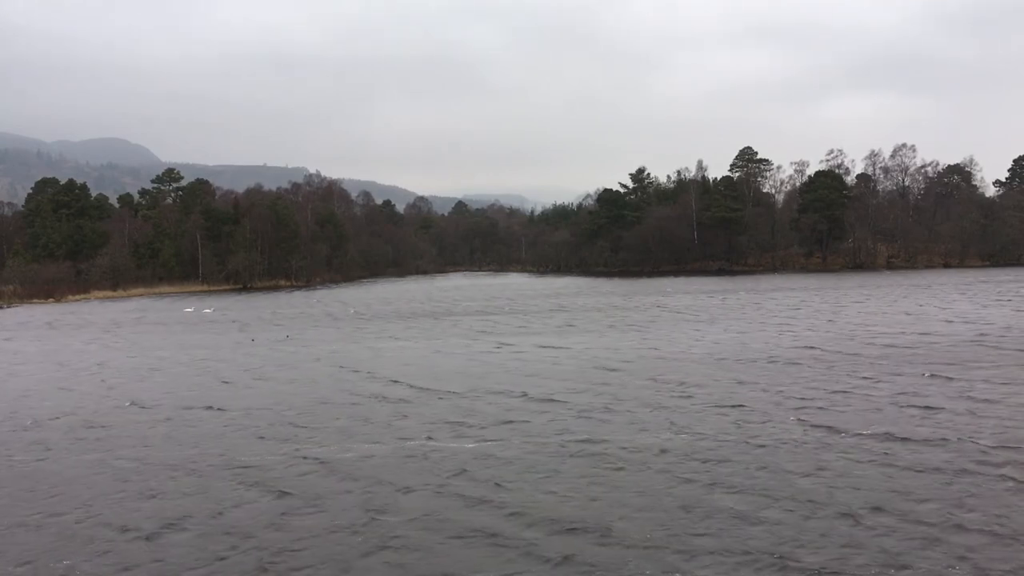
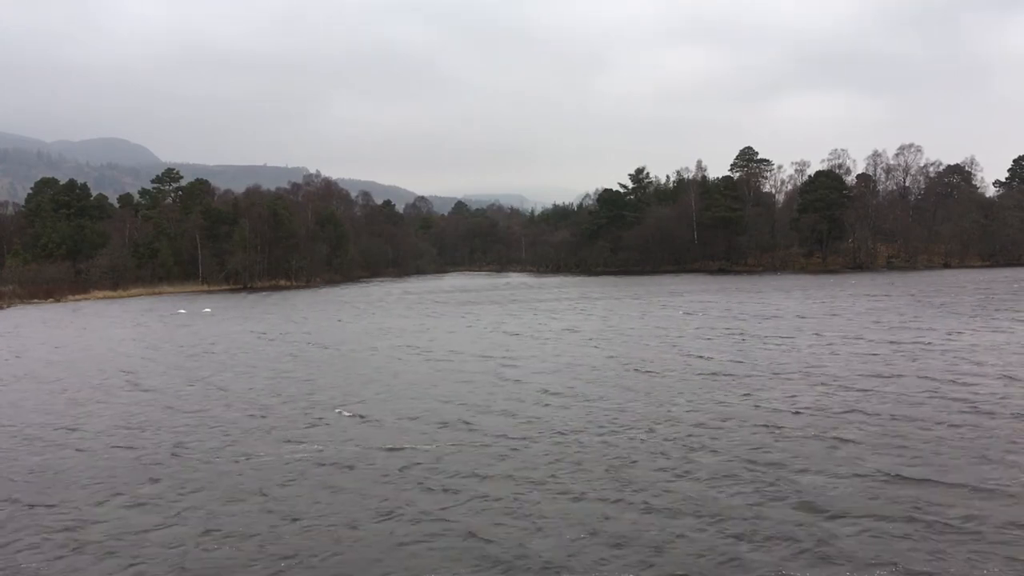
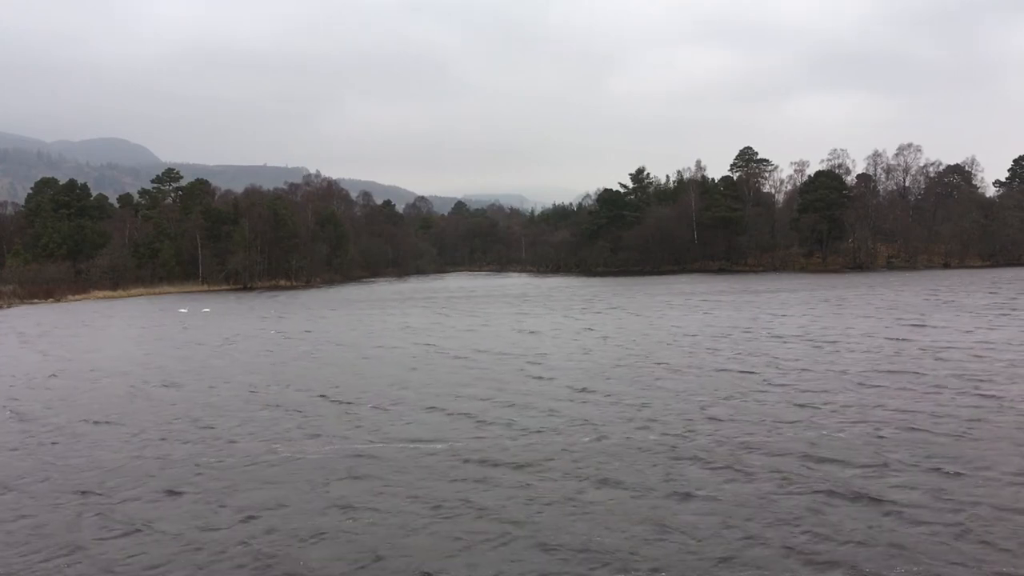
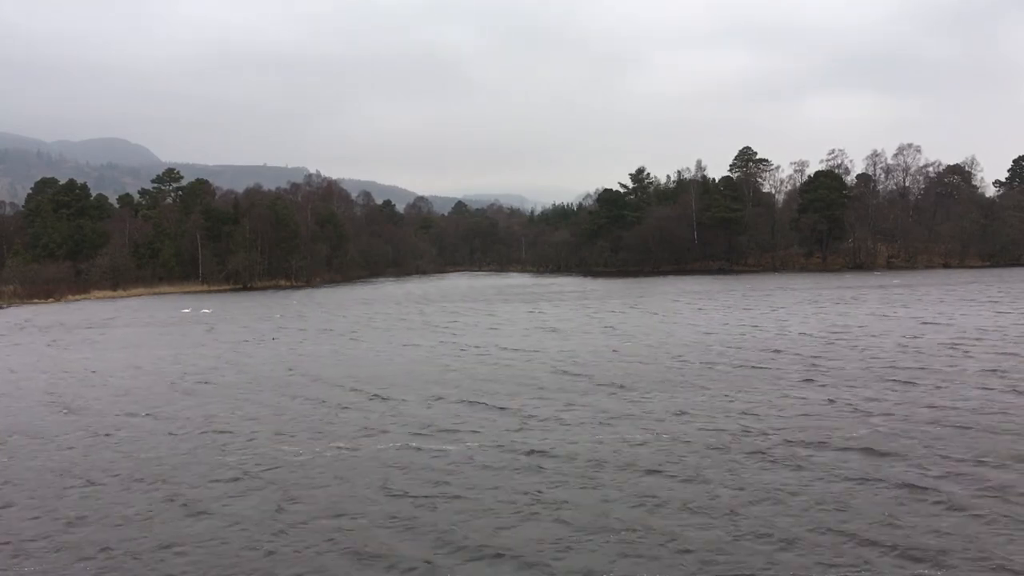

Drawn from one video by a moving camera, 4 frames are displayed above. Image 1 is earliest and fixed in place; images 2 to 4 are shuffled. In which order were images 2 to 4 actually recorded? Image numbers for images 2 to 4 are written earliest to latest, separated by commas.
4, 3, 2
